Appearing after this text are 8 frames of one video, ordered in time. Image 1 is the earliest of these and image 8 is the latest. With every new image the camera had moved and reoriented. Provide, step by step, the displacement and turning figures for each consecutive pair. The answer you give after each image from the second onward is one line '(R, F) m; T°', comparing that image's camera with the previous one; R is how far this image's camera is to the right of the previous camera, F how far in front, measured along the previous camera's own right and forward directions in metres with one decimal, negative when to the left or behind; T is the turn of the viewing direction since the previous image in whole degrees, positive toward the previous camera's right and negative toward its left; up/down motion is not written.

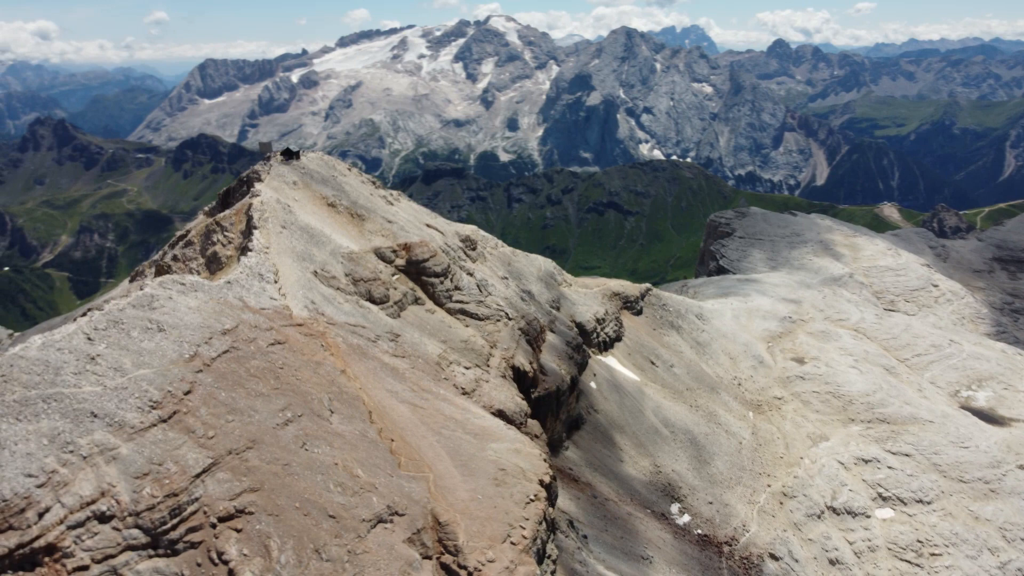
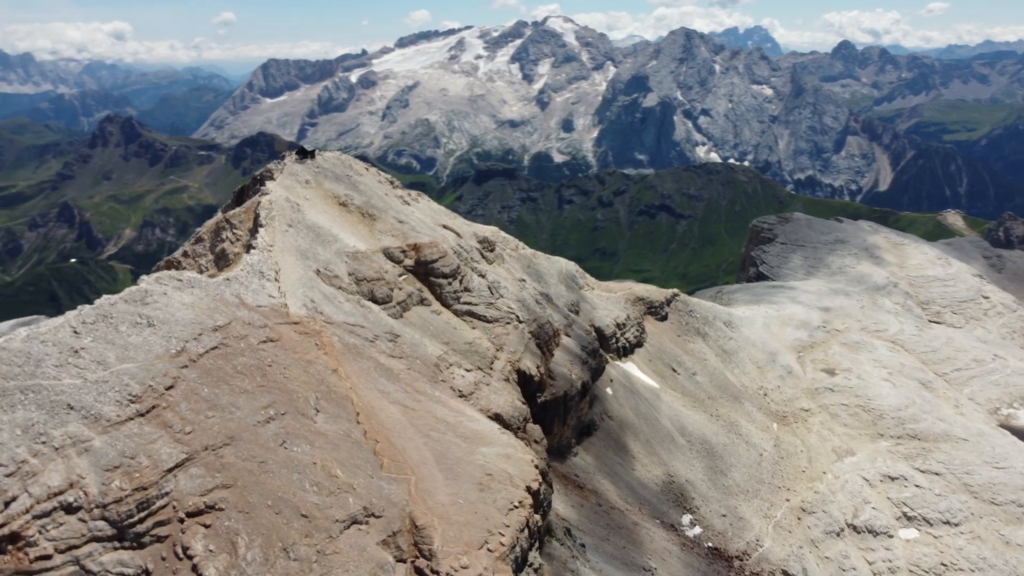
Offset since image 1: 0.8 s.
(+3.7, +0.7) m; -4°
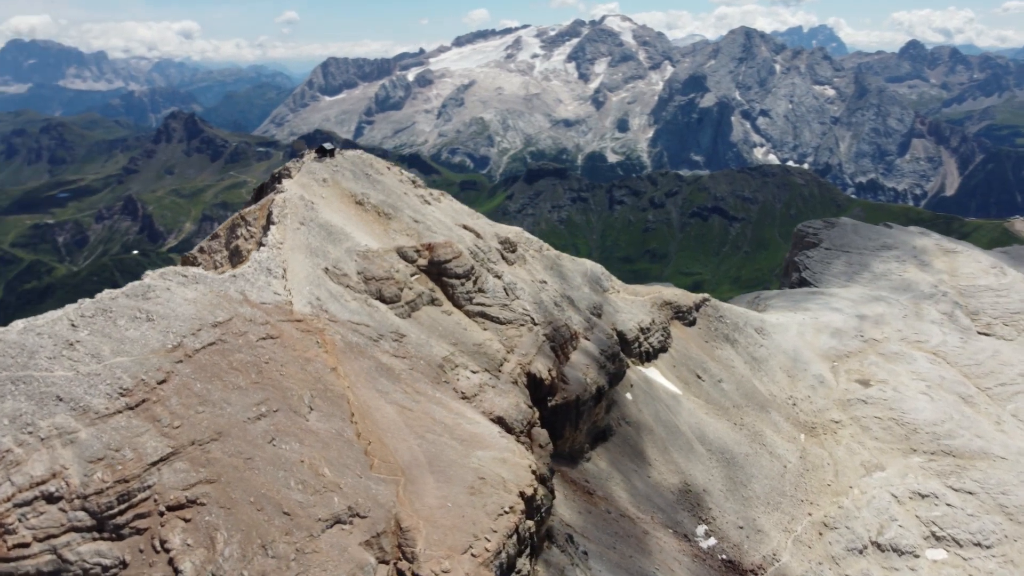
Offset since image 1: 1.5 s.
(+3.2, +0.6) m; -4°
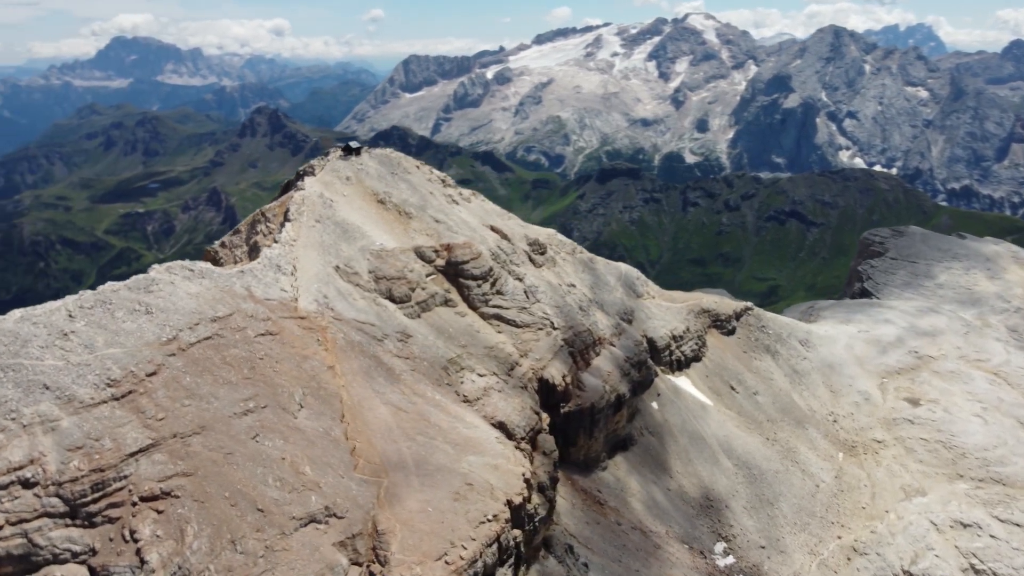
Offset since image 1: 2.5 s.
(+4.6, +1.0) m; -5°
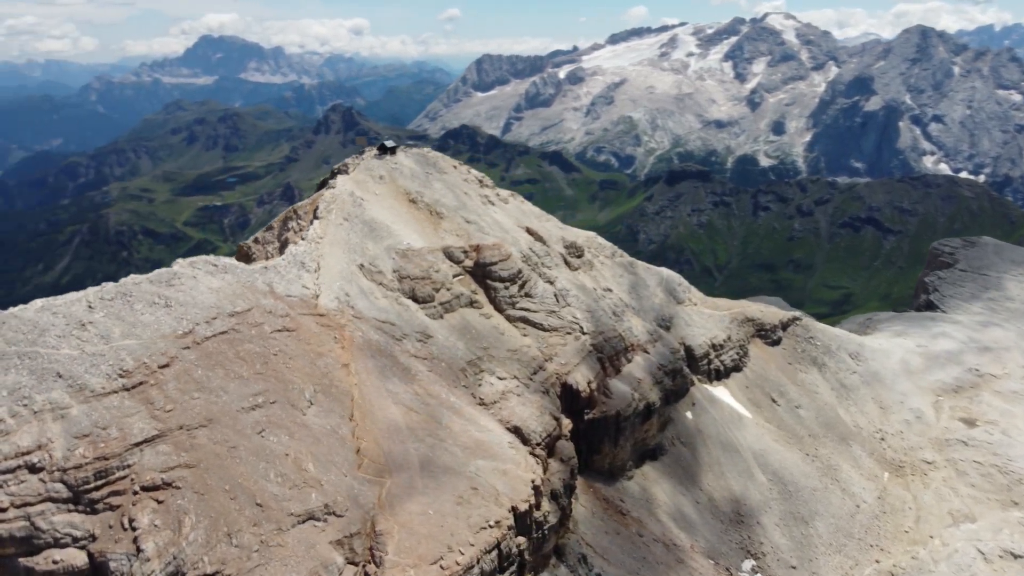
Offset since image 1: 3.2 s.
(+3.2, +0.7) m; -5°
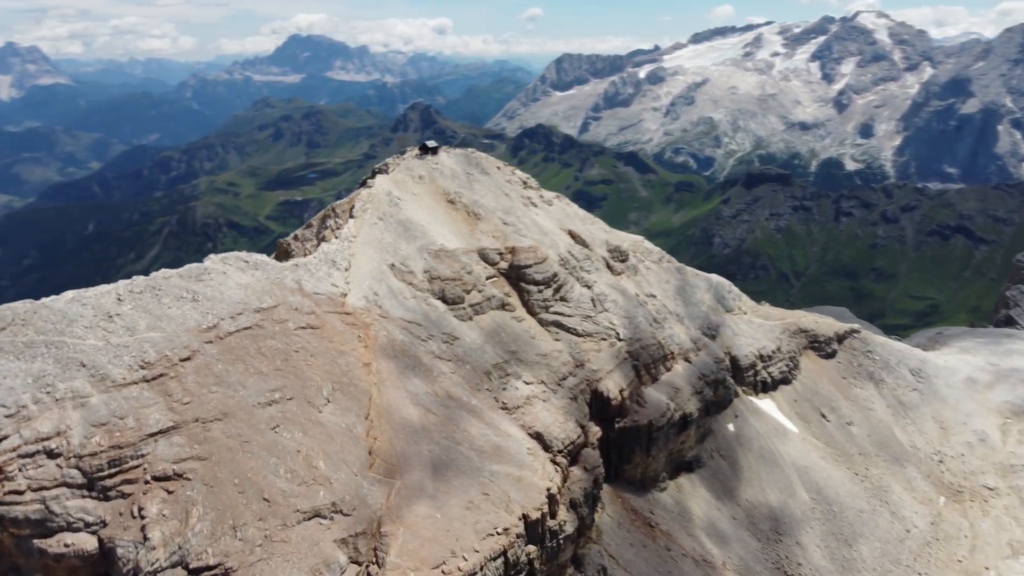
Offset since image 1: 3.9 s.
(+3.2, +0.7) m; -5°
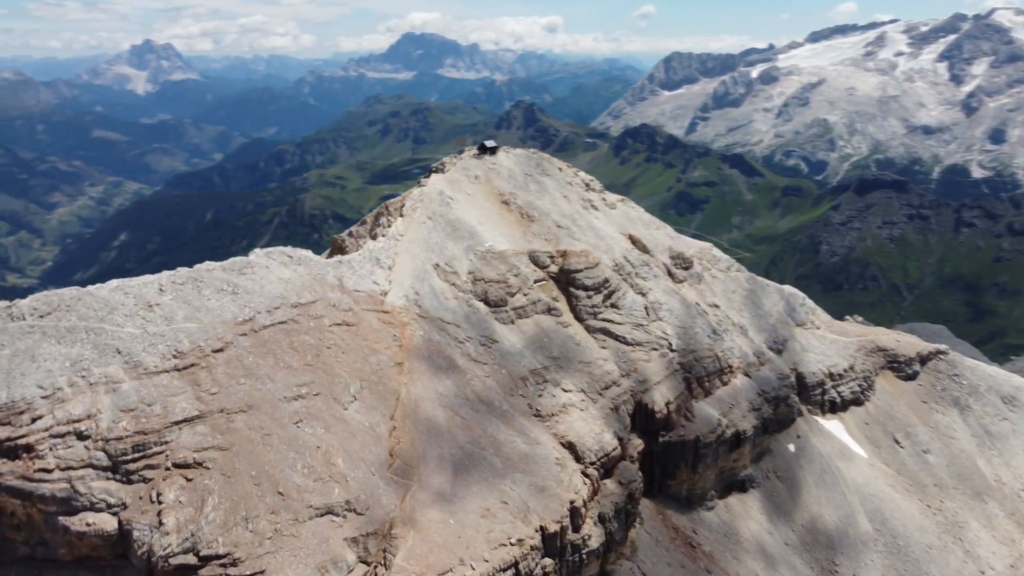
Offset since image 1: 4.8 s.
(+4.0, +1.2) m; -7°
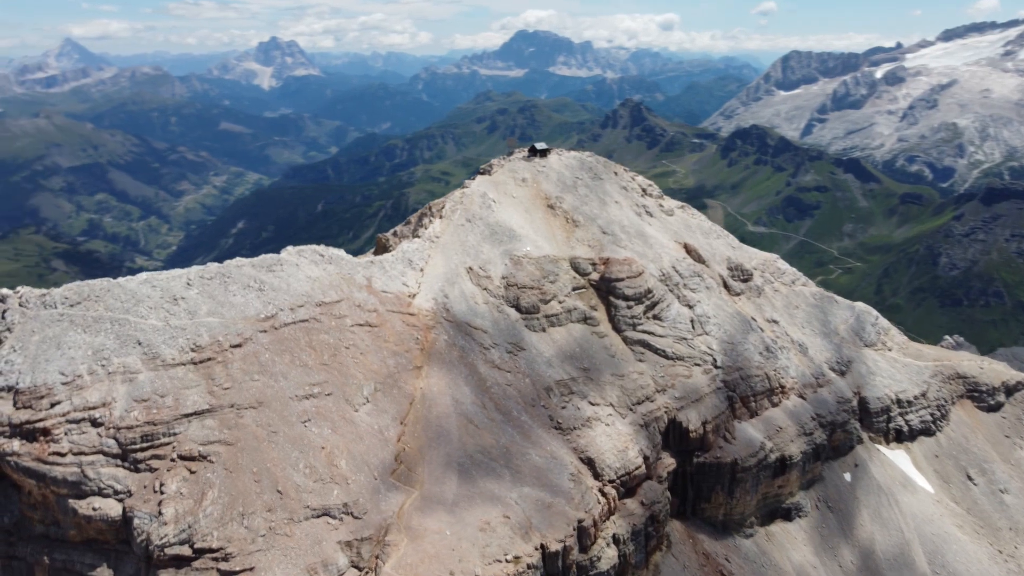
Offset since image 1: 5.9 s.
(+4.9, +1.5) m; -7°
